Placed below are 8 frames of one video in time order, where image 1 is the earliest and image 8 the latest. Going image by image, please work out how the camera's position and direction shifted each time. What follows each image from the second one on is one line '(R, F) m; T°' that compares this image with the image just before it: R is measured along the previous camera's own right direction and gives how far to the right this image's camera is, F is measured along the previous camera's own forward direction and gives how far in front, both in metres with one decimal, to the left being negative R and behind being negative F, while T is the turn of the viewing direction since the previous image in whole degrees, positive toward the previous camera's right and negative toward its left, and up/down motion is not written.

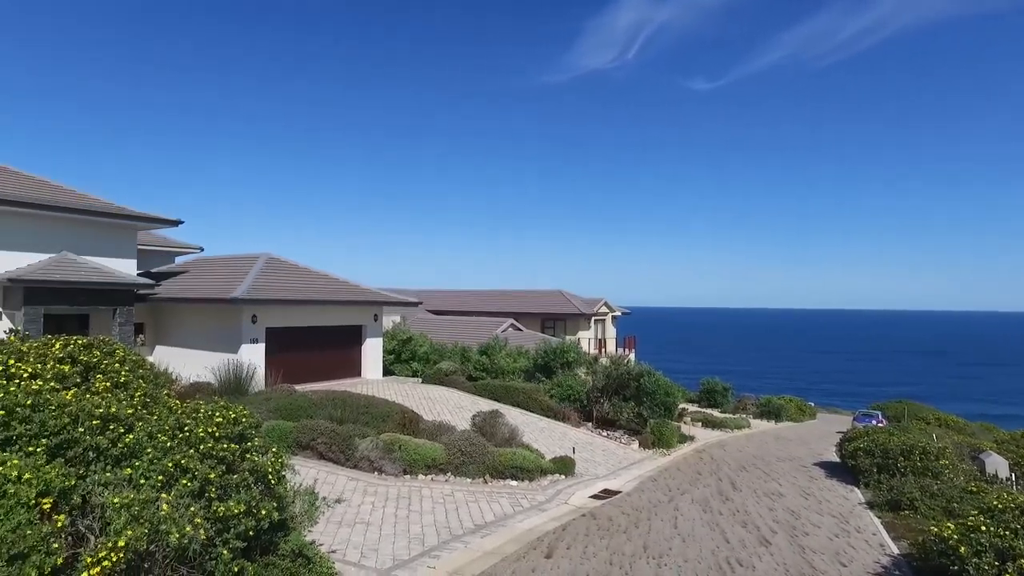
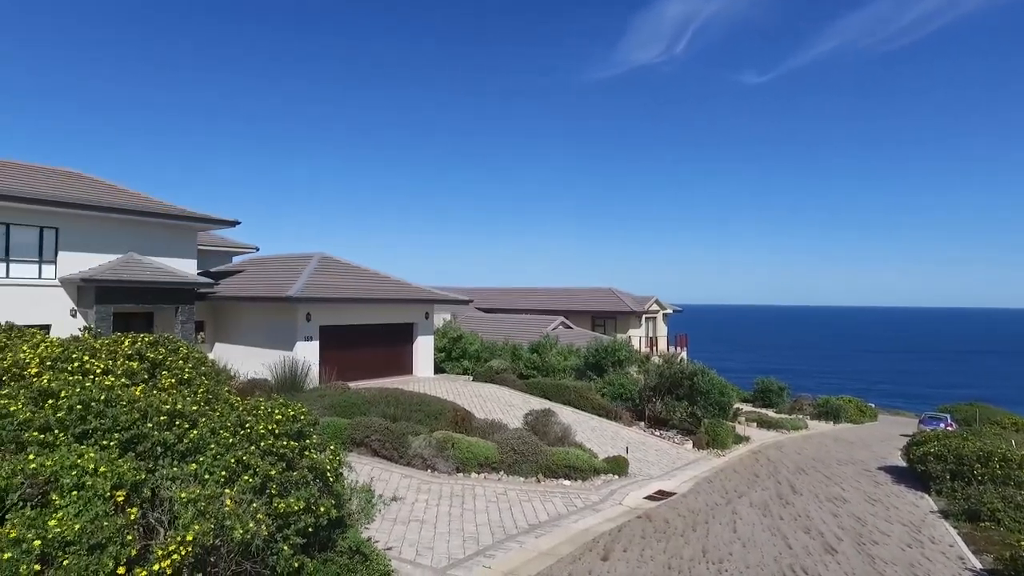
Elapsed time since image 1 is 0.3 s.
(-0.1, +0.2) m; -5°
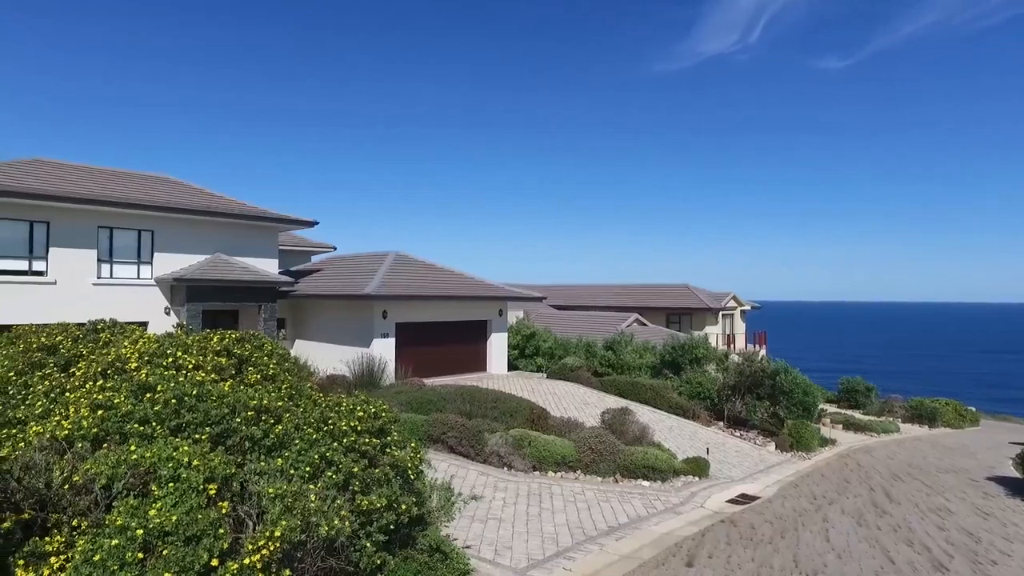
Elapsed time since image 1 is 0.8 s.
(-0.2, +0.3) m; -7°
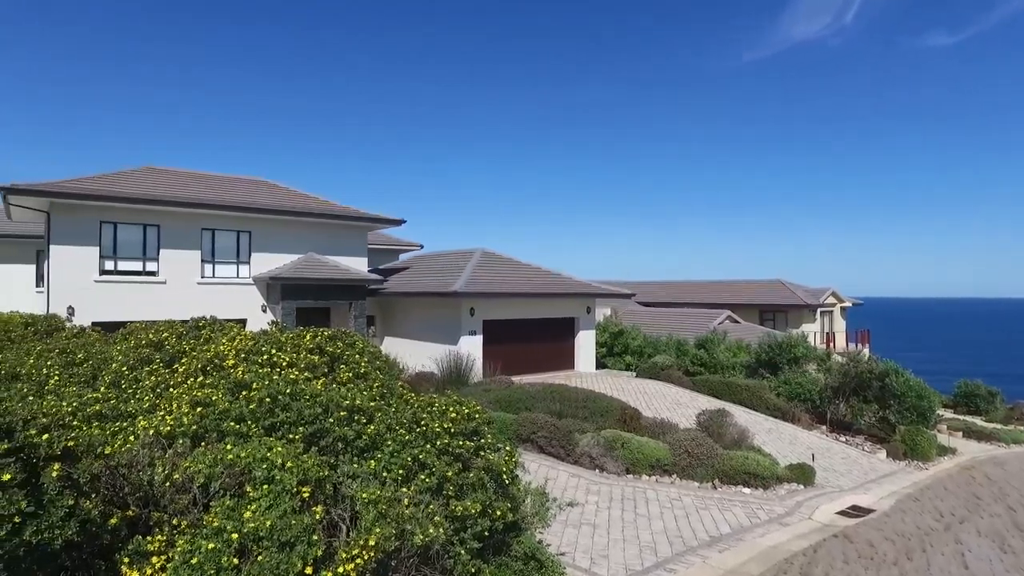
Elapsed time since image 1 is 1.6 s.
(-0.2, +0.4) m; -8°
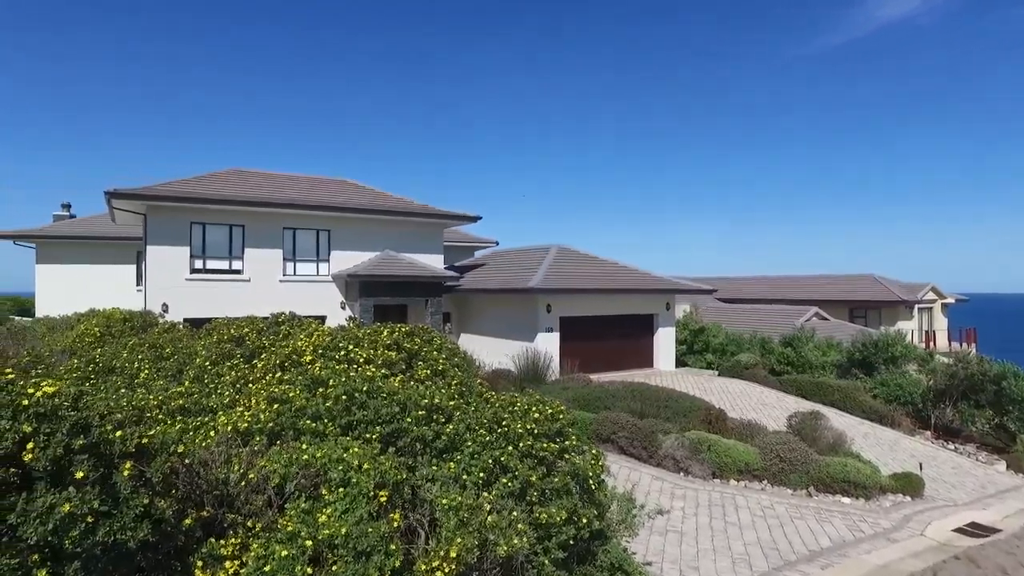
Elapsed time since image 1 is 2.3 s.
(-0.1, +0.4) m; -7°
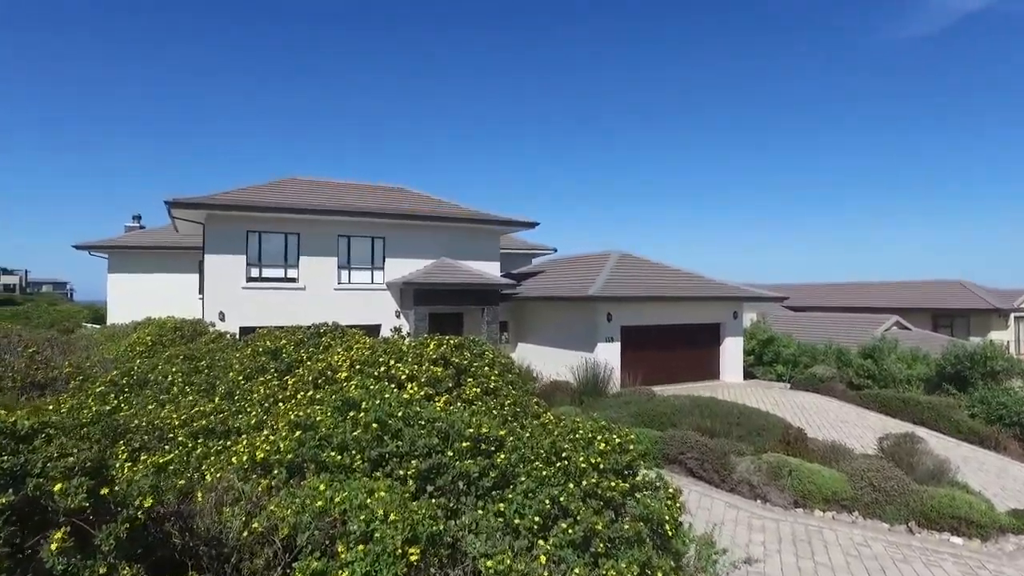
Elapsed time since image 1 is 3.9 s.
(0.0, +0.8) m; -5°
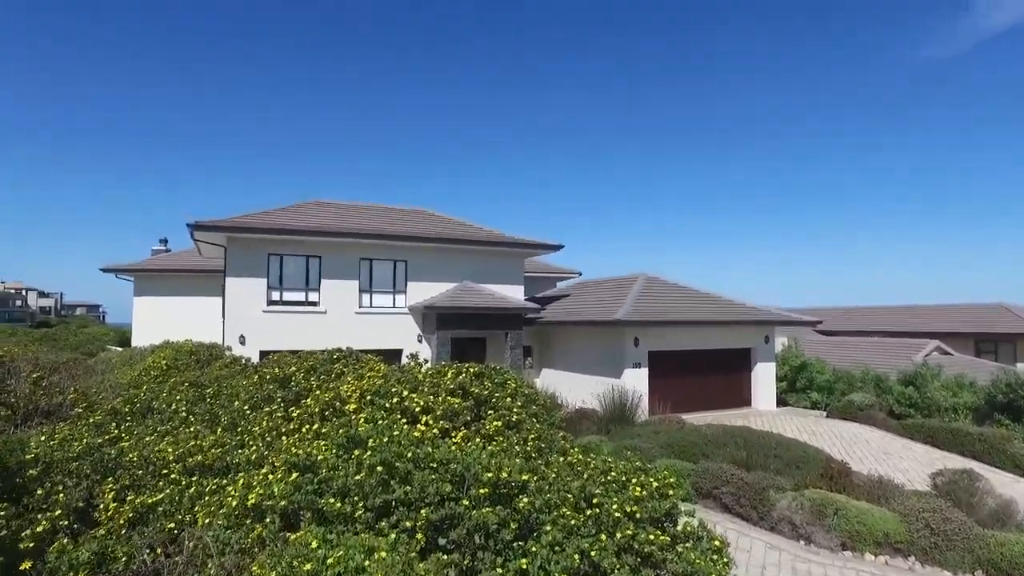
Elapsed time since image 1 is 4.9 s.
(0.0, +0.5) m; -2°
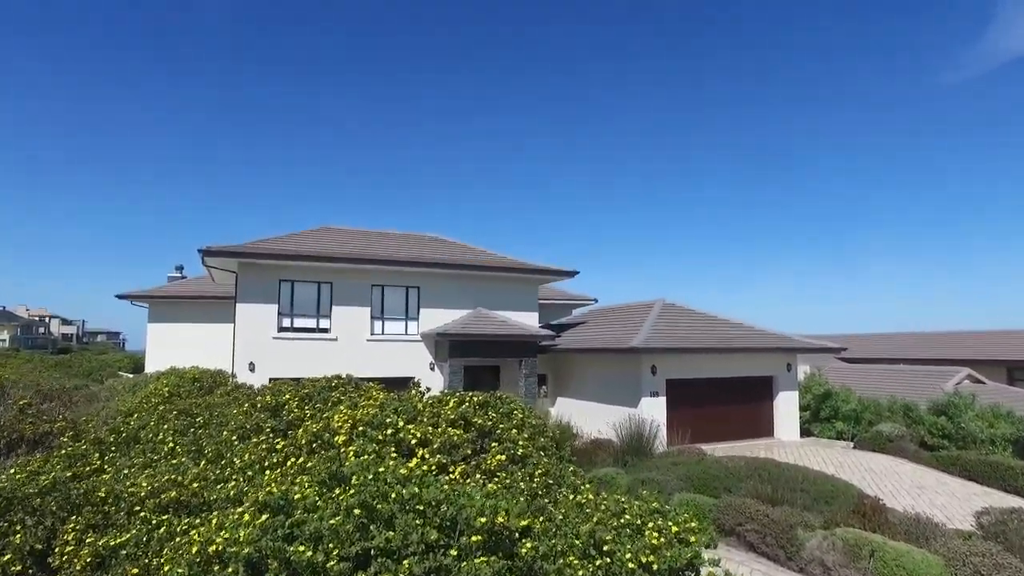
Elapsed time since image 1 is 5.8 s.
(+0.1, +0.4) m; -2°
